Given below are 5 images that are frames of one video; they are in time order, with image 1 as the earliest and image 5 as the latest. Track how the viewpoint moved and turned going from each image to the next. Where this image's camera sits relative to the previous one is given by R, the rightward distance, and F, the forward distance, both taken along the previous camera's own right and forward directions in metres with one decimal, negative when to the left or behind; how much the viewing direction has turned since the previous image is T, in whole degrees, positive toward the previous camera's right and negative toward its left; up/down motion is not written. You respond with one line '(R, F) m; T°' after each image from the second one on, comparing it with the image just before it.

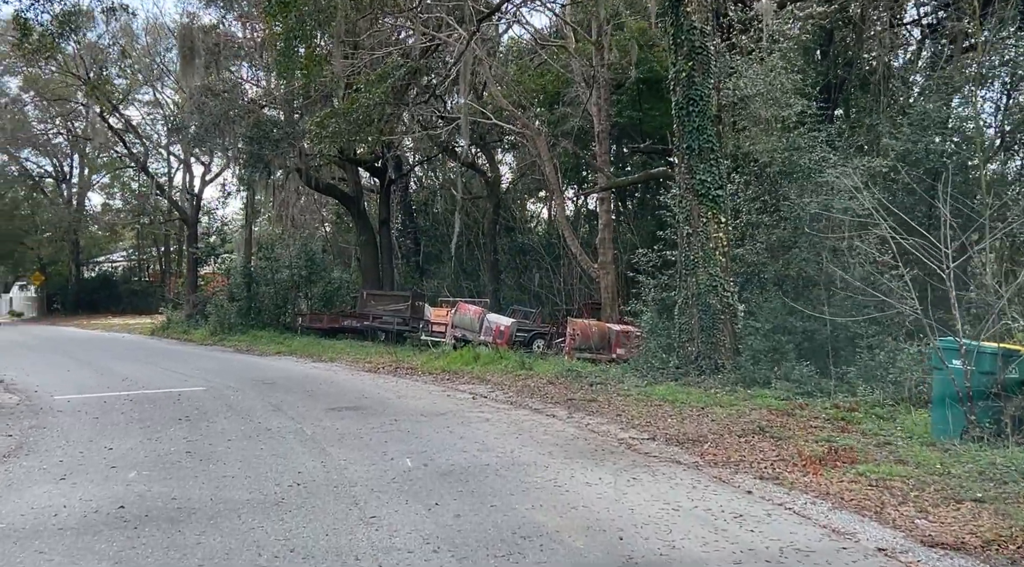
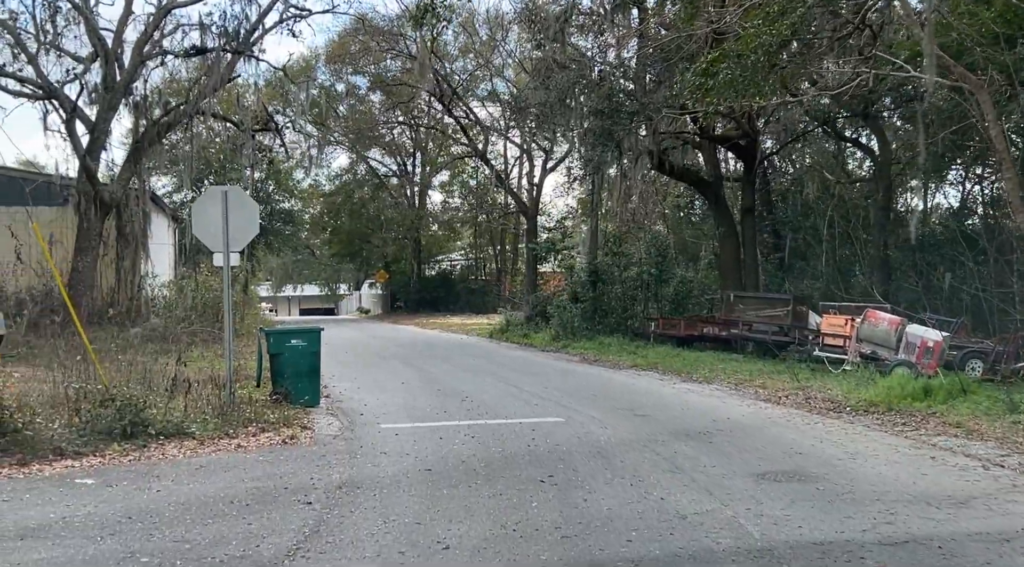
(-1.8, +4.0) m; -20°
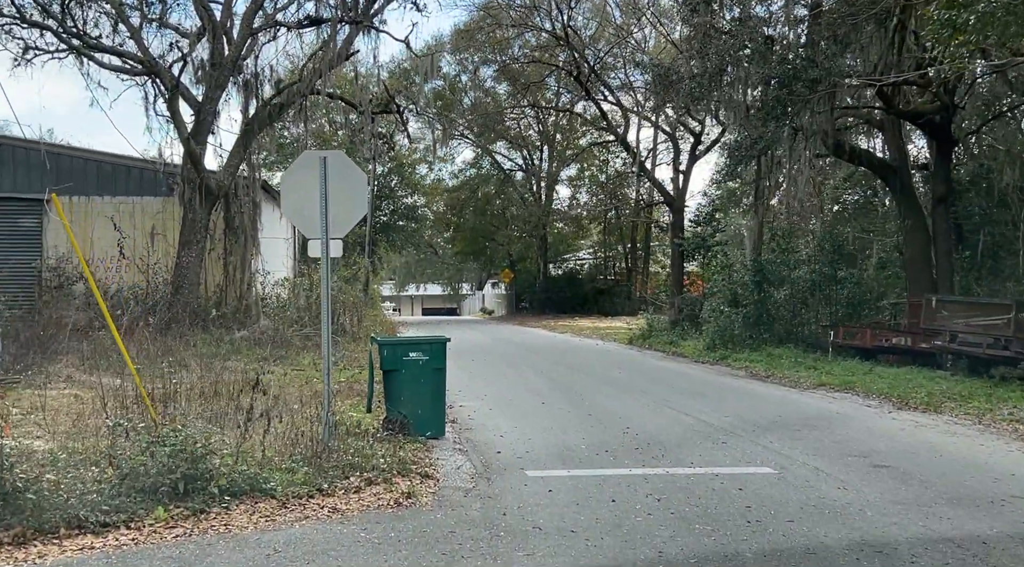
(-0.6, +2.6) m; -8°
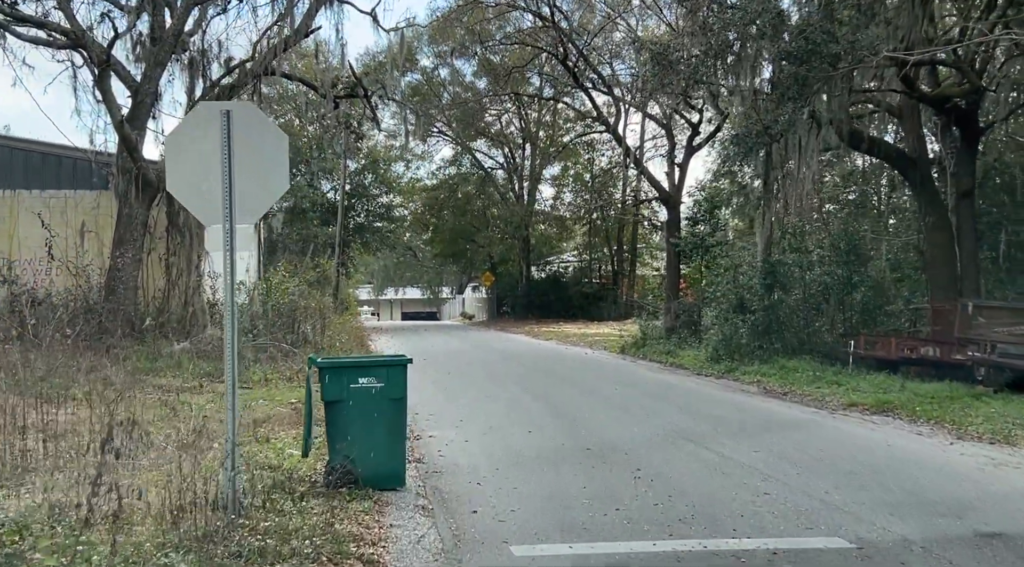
(0.0, +2.0) m; +1°
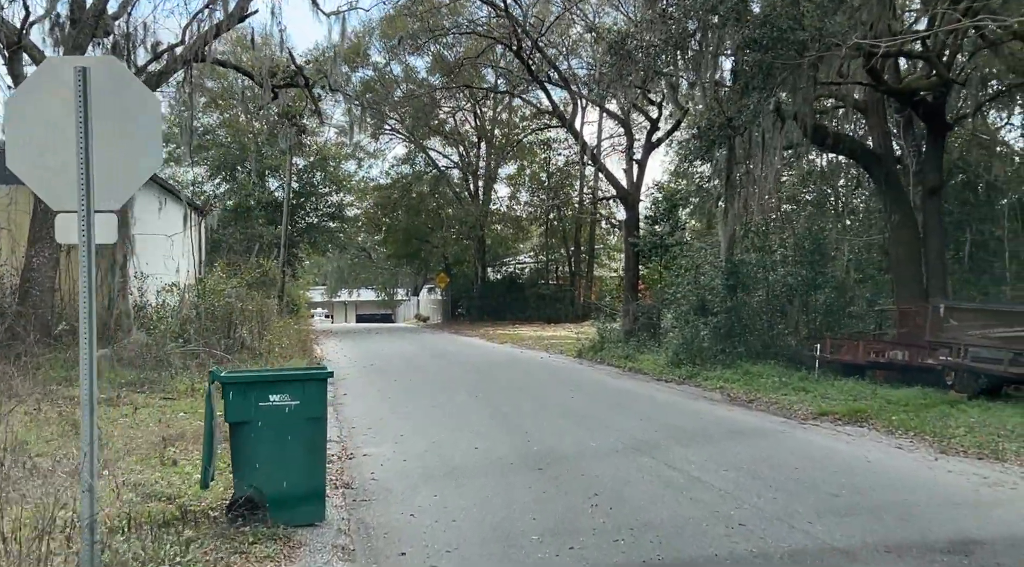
(+0.1, +0.9) m; +3°
